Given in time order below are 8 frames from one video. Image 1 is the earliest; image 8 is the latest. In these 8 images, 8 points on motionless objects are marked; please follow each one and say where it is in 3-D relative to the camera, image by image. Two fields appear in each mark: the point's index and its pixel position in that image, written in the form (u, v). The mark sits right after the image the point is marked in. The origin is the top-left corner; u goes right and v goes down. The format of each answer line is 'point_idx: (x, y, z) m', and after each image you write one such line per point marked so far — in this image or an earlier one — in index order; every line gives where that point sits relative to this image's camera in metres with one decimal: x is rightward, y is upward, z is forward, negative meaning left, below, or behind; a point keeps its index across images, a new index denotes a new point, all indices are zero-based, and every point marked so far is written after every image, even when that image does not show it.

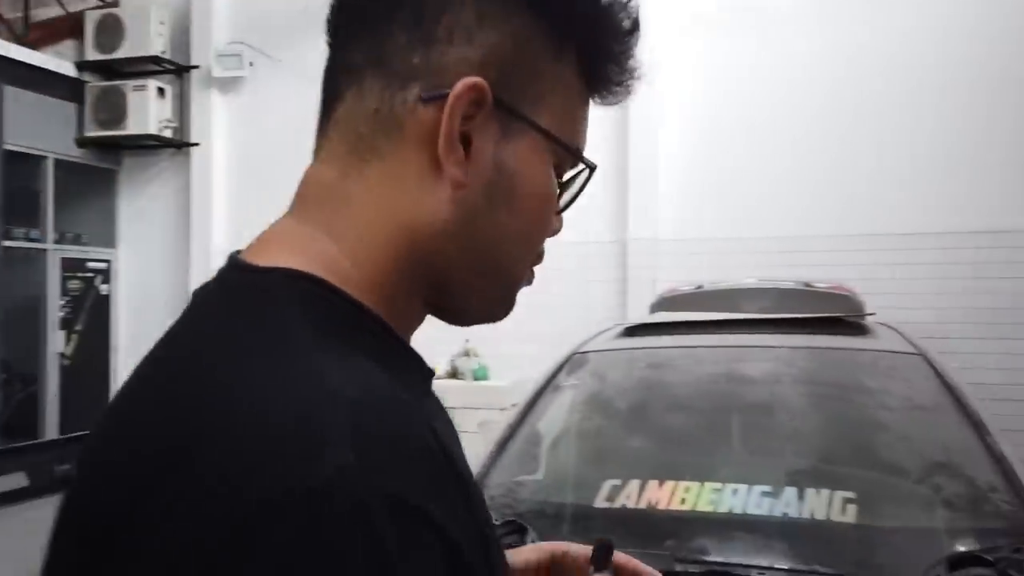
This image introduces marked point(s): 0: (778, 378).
0: (+0.8, -0.3, +2.4) m
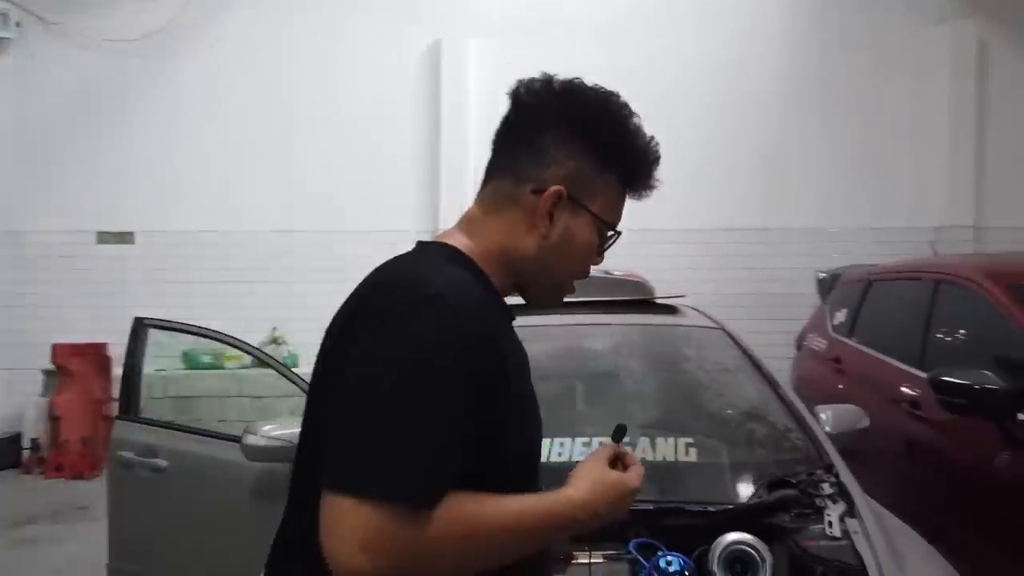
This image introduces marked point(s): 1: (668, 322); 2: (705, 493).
0: (+0.4, -0.2, +2.8) m
1: (+0.6, -0.1, +2.9) m
2: (+0.6, -0.5, +2.1) m
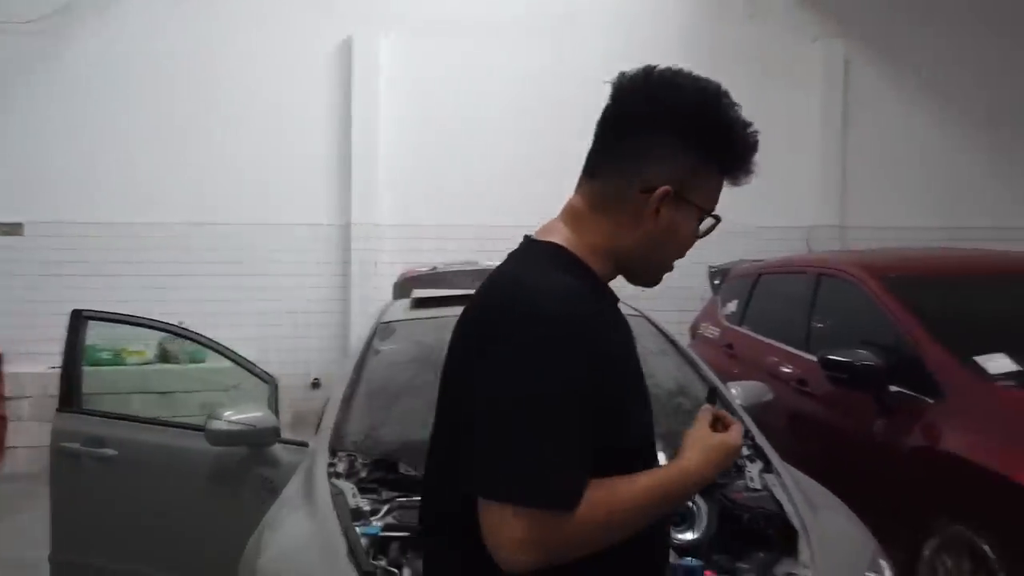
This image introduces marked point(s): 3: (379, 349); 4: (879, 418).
0: (+0.2, -0.2, +3.0) m
1: (+0.4, -0.1, +3.2) m
2: (+0.4, -0.5, +2.4) m
3: (-0.5, -0.2, +2.9) m
4: (+1.5, -0.5, +3.1) m
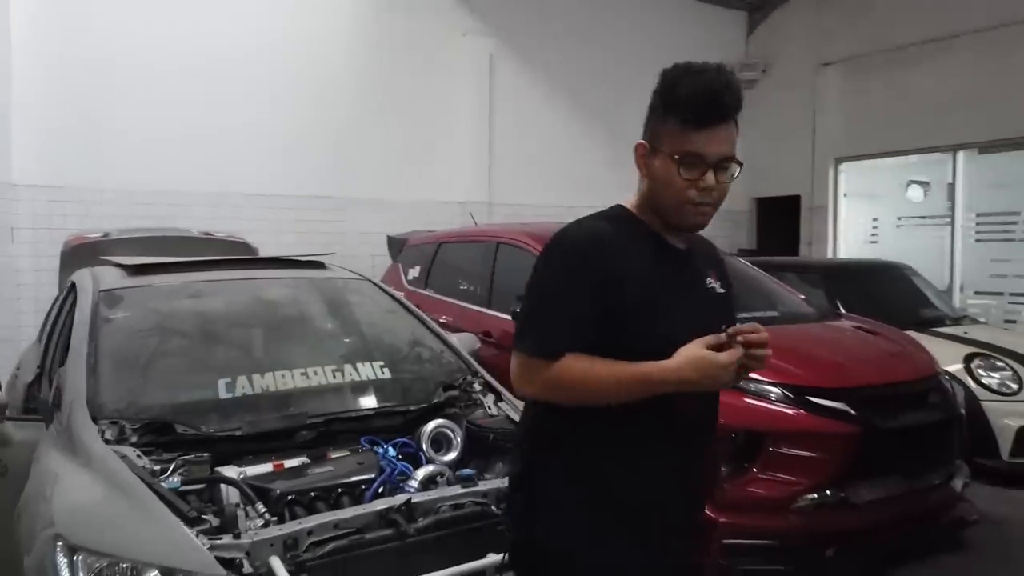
0: (-0.9, 0.0, +3.2) m
1: (-0.8, 0.0, +3.4) m
2: (-0.4, -0.4, +2.8) m
3: (-1.4, -0.1, +2.8) m
4: (+0.2, -0.3, +3.9) m
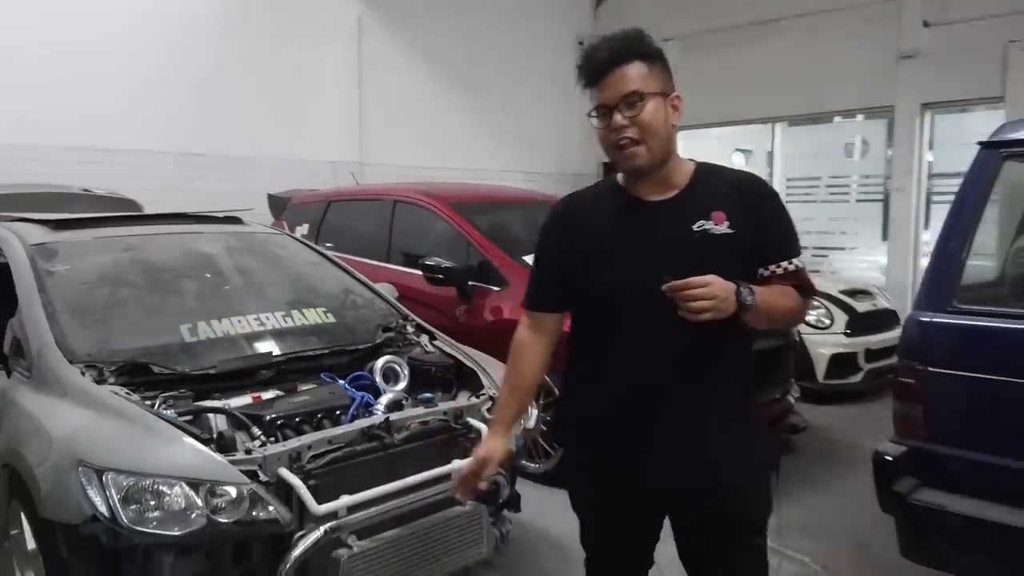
0: (-1.2, +0.2, +3.4) m
1: (-1.2, +0.3, +3.6) m
2: (-0.6, -0.2, +3.1) m
3: (-1.7, +0.1, +2.9) m
4: (-0.3, -0.1, +4.3) m
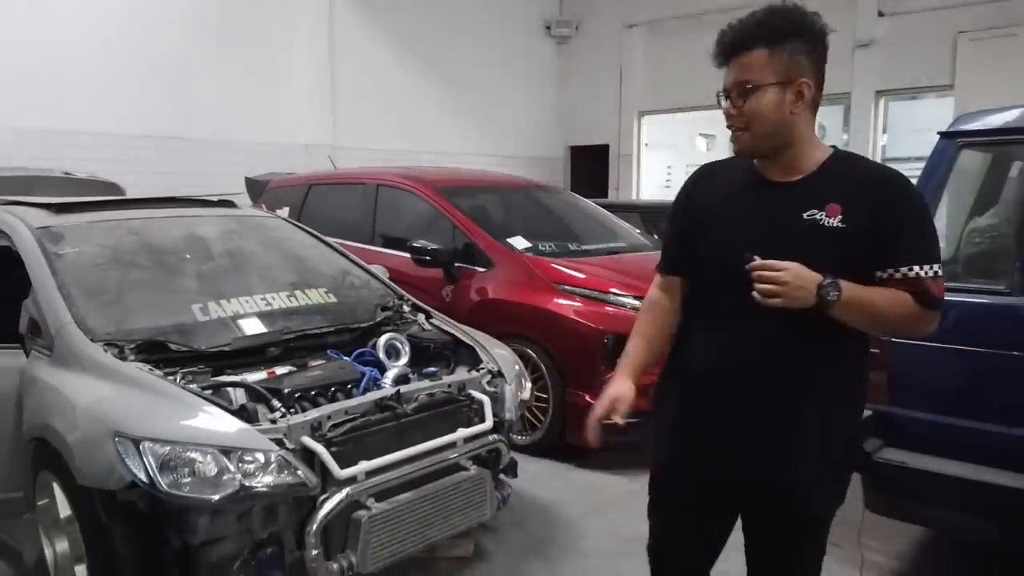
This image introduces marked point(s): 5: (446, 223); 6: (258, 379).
0: (-1.3, +0.2, +3.5) m
1: (-1.2, +0.3, +3.7) m
2: (-0.7, -0.1, +3.3) m
3: (-1.7, +0.1, +3.0) m
4: (-0.4, 0.0, +4.5) m
5: (-0.4, +0.4, +4.6) m
6: (-0.8, -0.3, +2.6) m
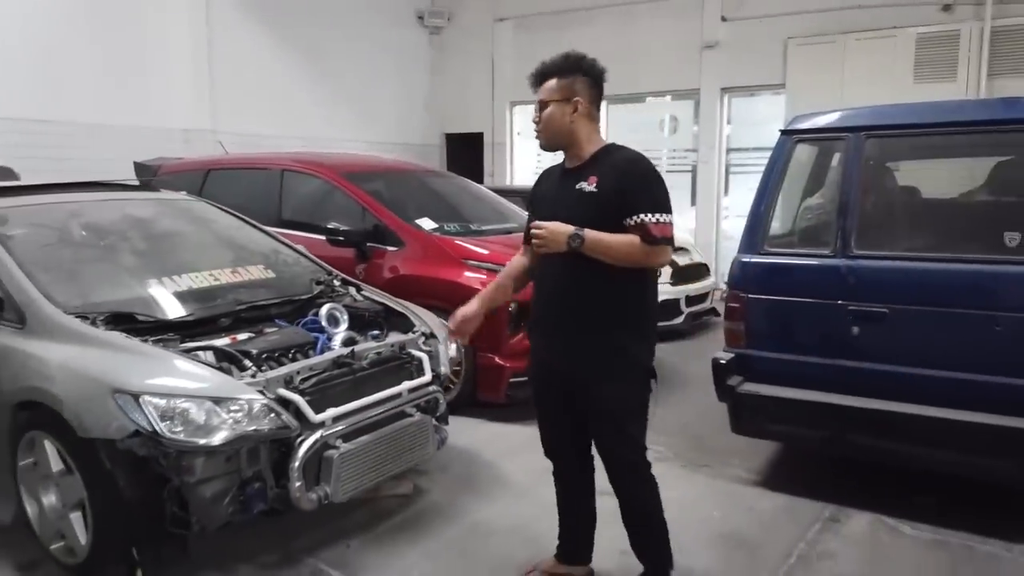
0: (-1.6, +0.3, +3.7) m
1: (-1.7, +0.4, +3.9) m
2: (-1.0, 0.0, +3.6) m
3: (-2.0, +0.2, +3.1) m
4: (-0.9, +0.1, +4.8) m
5: (-1.0, +0.5, +5.0) m
6: (-1.1, -0.2, +2.9) m
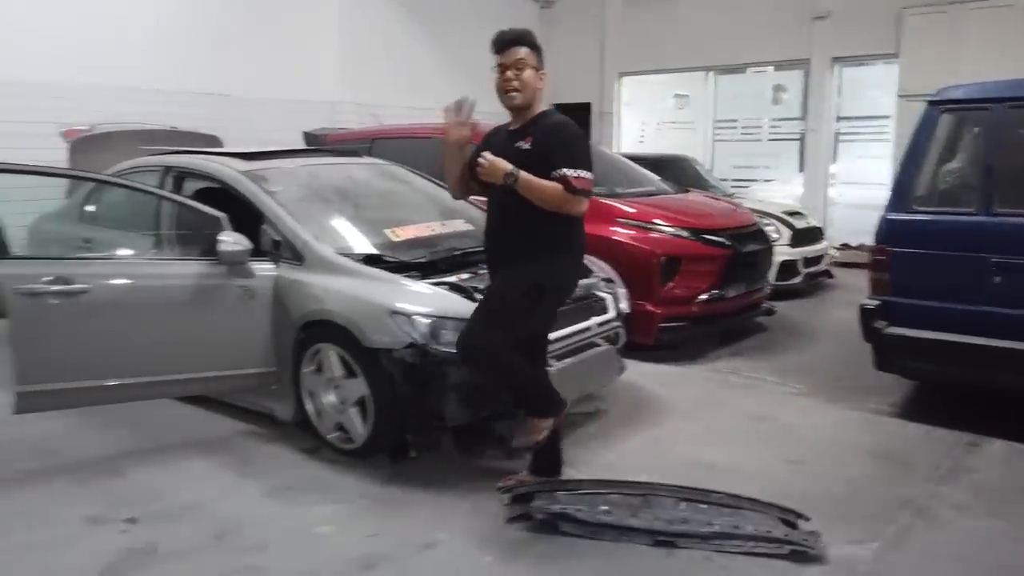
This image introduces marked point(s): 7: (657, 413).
0: (-0.7, +0.6, +4.4) m
1: (-0.8, +0.7, +4.6) m
2: (-0.1, +0.3, +4.2) m
3: (-1.1, +0.5, +3.8) m
4: (0.0, +0.5, +5.4) m
5: (0.0, +0.8, +5.5) m
6: (-0.3, 0.0, +3.6) m
7: (+0.7, -0.6, +4.0) m
